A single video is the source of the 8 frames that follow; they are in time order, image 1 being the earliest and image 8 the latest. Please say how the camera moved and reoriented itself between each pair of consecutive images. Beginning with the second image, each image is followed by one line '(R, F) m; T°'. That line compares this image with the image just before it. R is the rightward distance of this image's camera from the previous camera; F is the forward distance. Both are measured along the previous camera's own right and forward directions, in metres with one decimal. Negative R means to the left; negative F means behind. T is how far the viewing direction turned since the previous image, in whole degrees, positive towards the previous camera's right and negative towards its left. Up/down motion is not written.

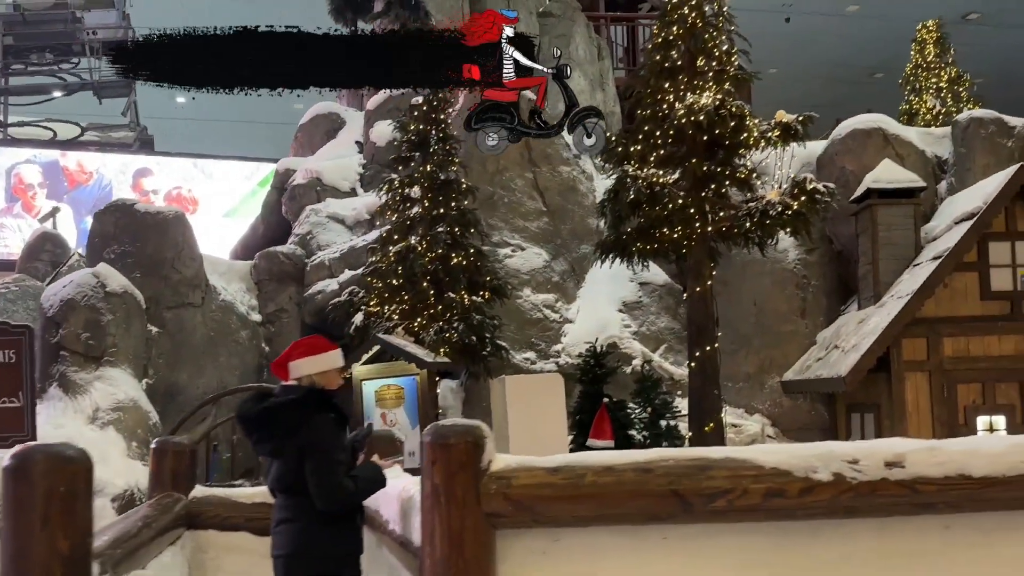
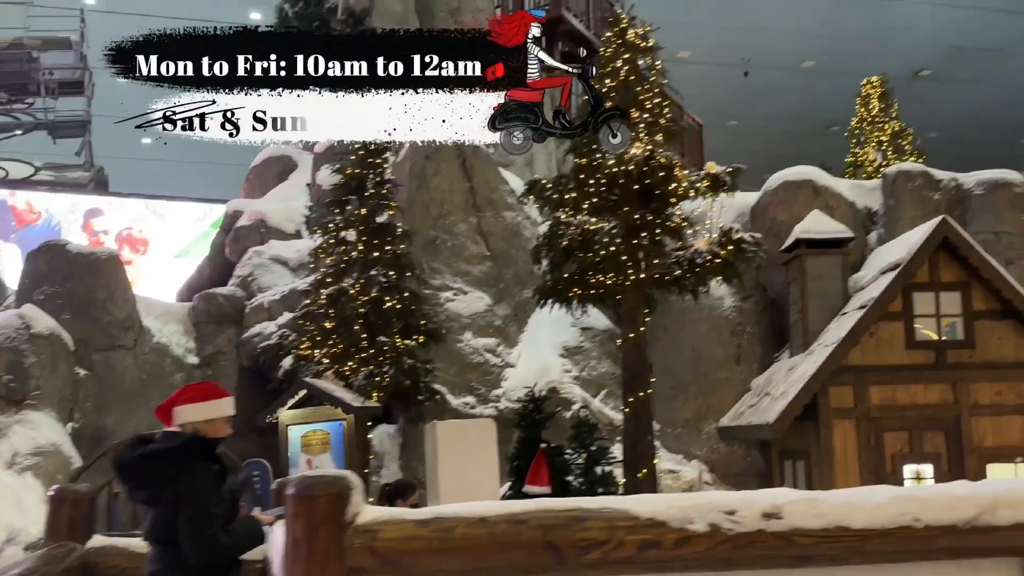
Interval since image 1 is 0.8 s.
(+0.5, 0.0) m; +2°
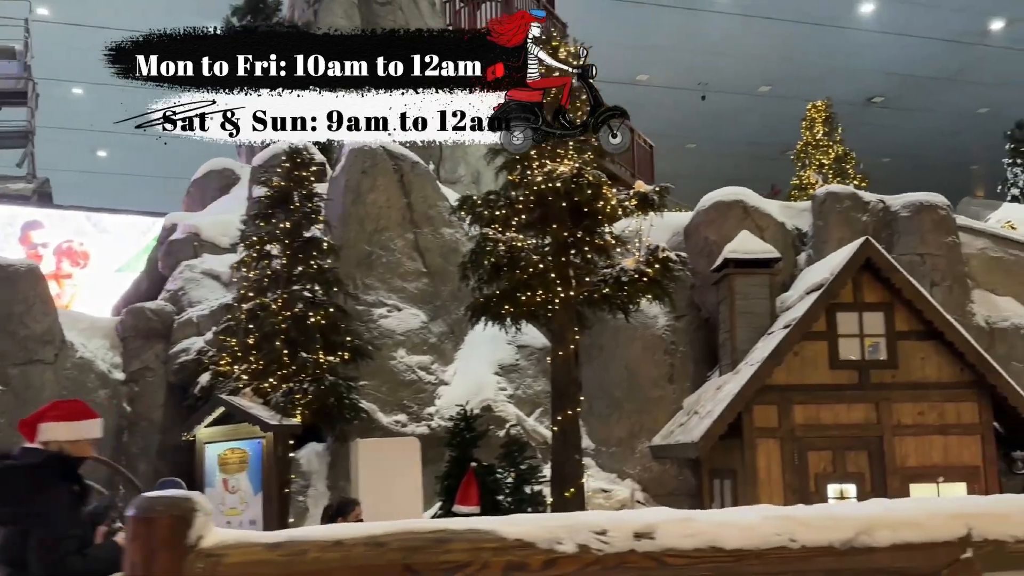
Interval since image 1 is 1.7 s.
(+0.5, +0.1) m; +2°
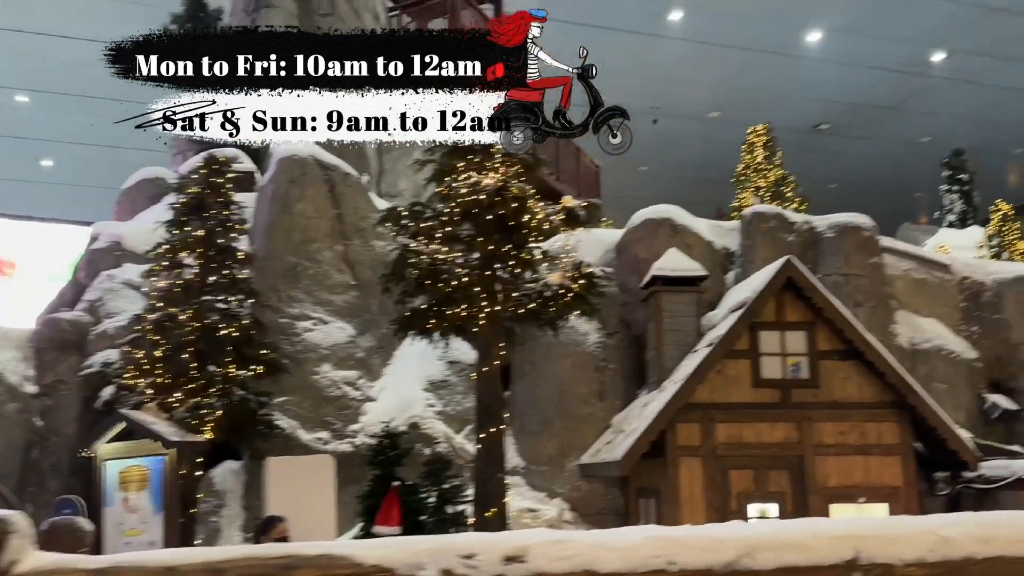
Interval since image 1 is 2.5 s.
(+0.5, +0.2) m; +3°
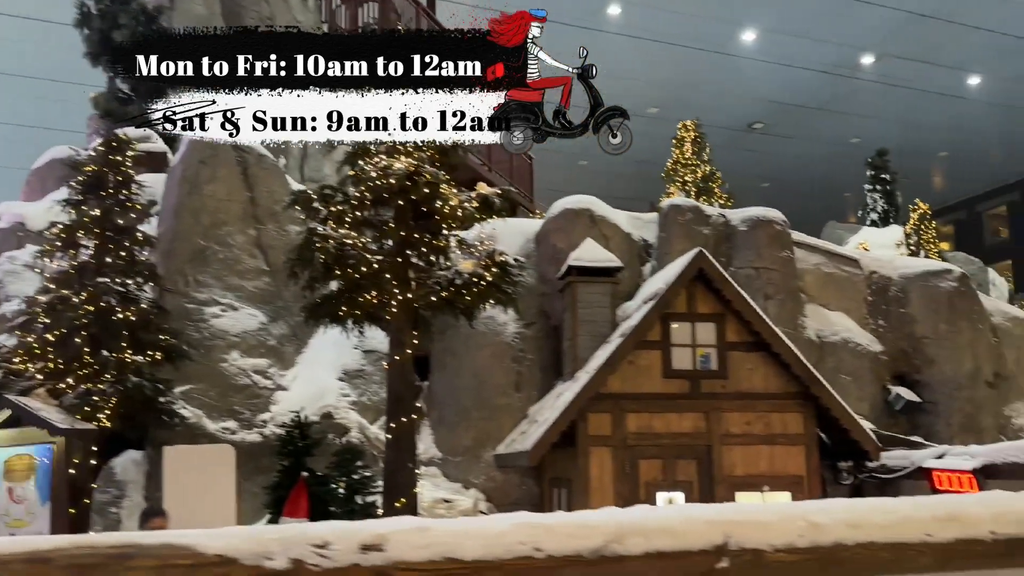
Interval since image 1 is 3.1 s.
(+0.4, +0.1) m; +4°
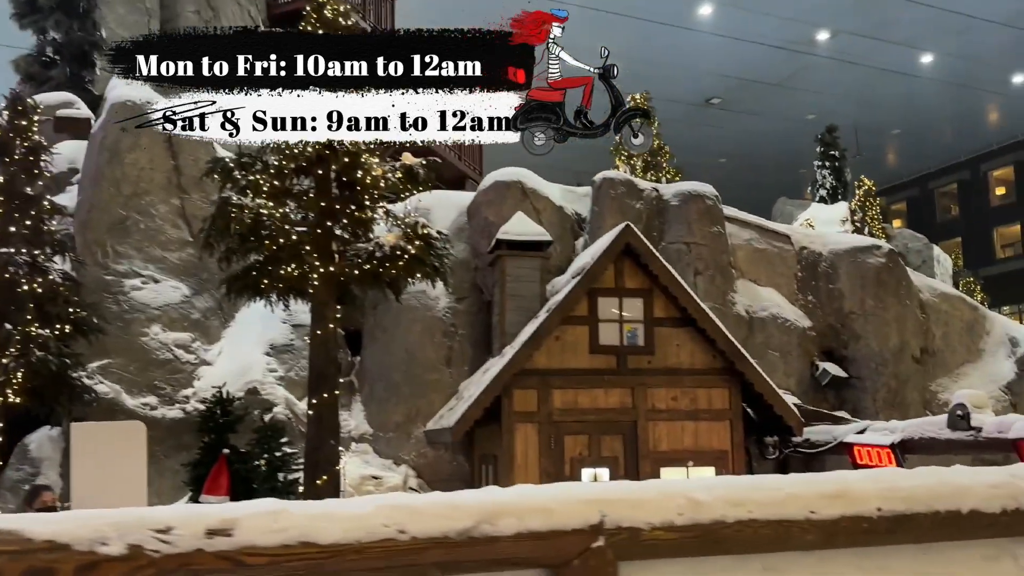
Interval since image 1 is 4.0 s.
(+0.5, +0.2) m; +3°
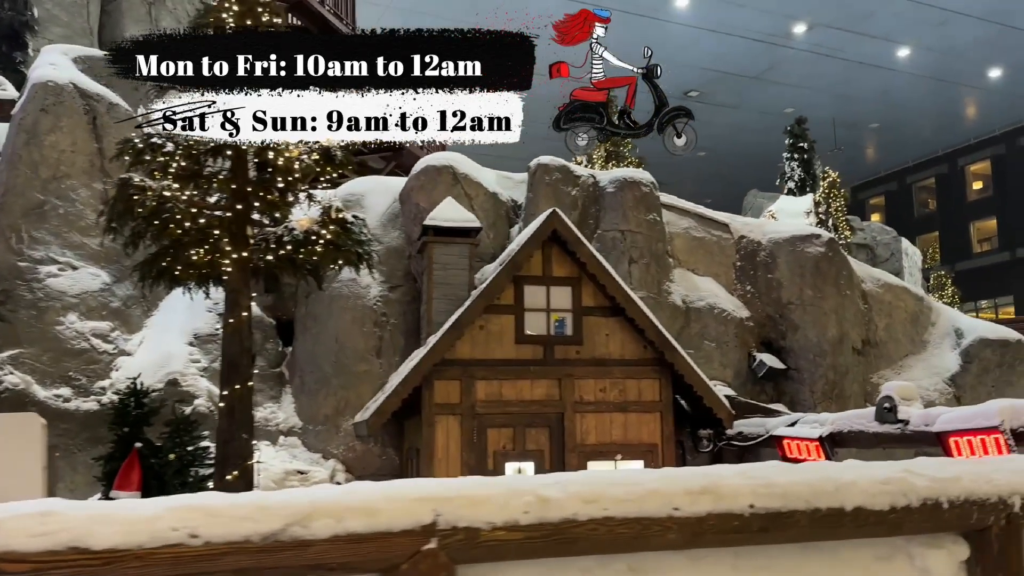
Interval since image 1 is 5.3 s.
(+0.8, +0.4) m; +1°
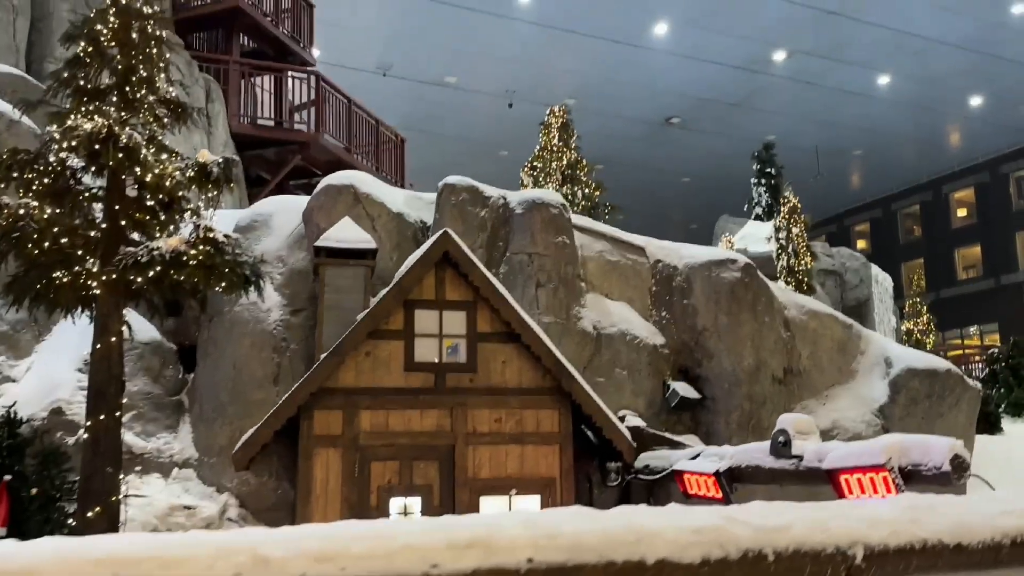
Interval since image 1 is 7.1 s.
(+1.3, +0.6) m; 0°
